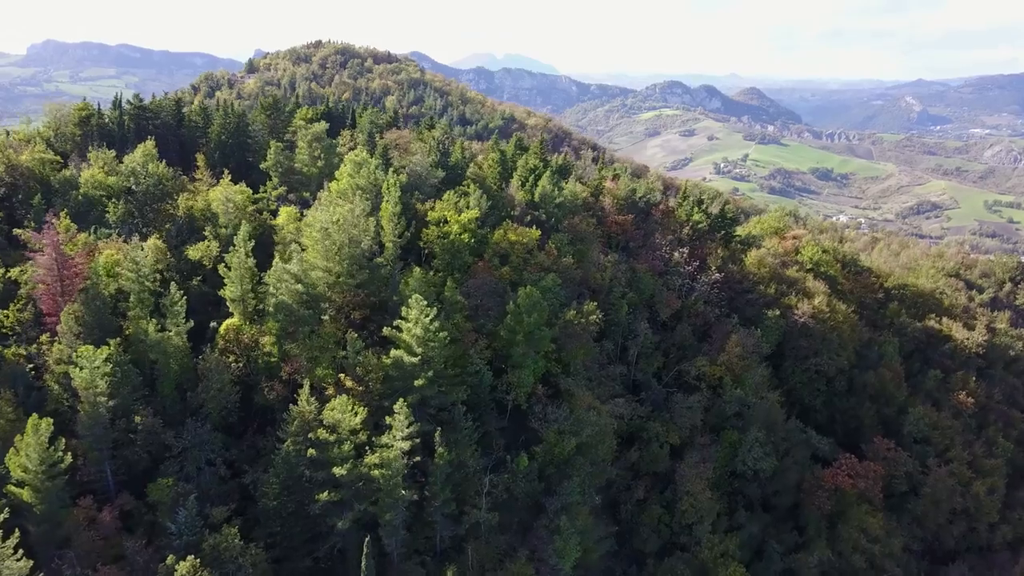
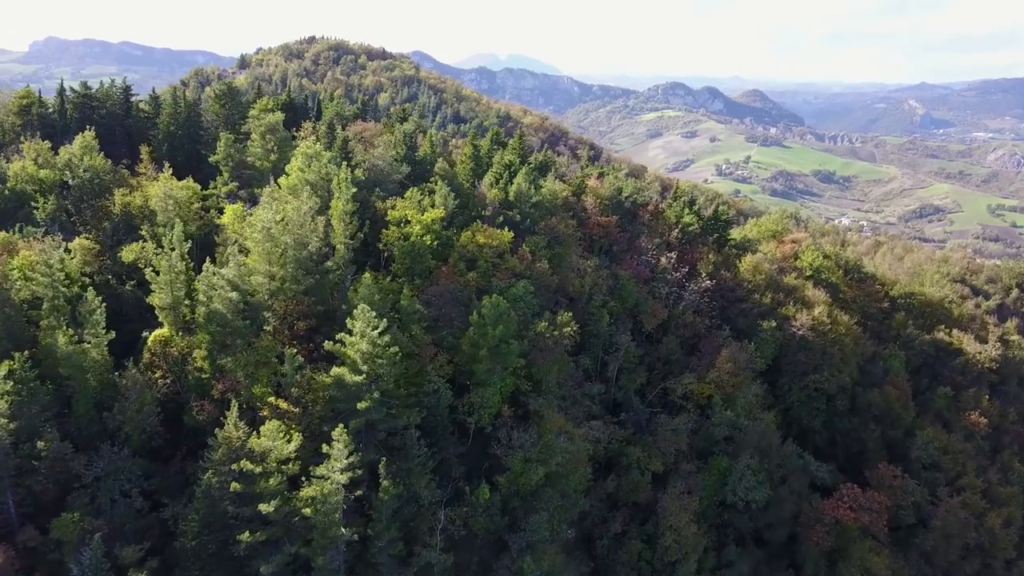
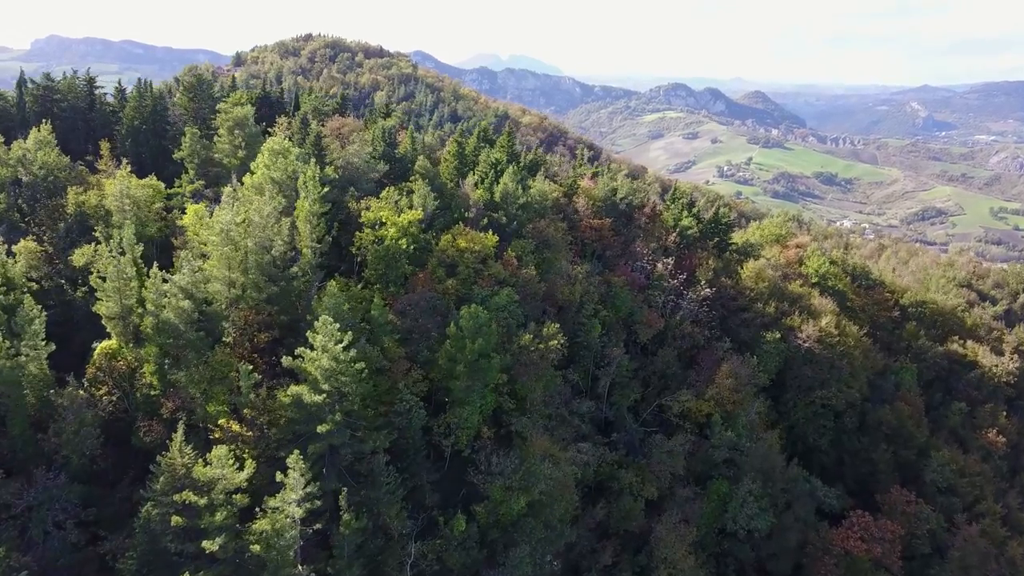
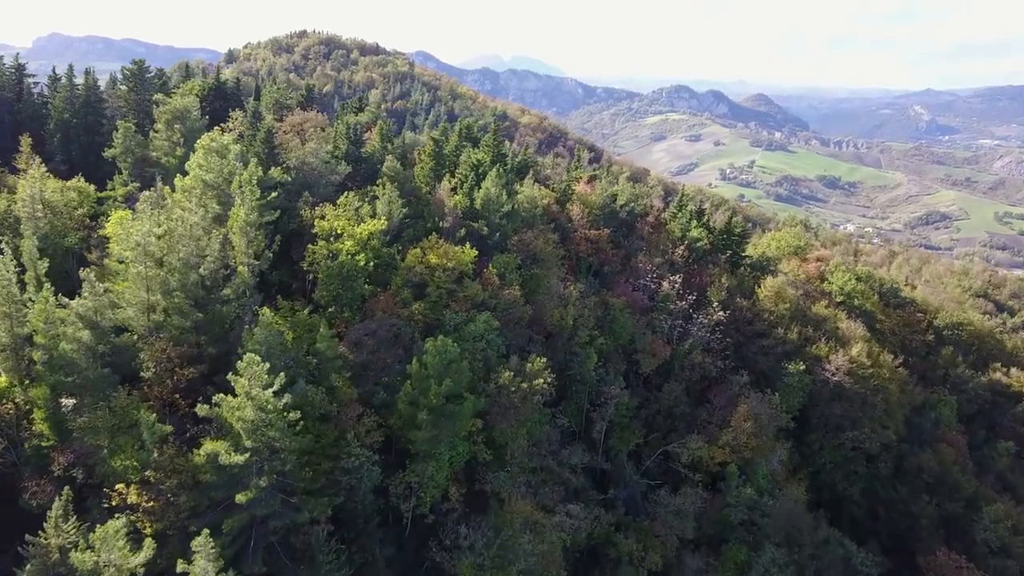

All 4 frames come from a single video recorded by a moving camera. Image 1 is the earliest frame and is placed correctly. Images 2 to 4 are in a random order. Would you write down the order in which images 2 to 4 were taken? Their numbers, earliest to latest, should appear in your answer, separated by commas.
2, 3, 4
